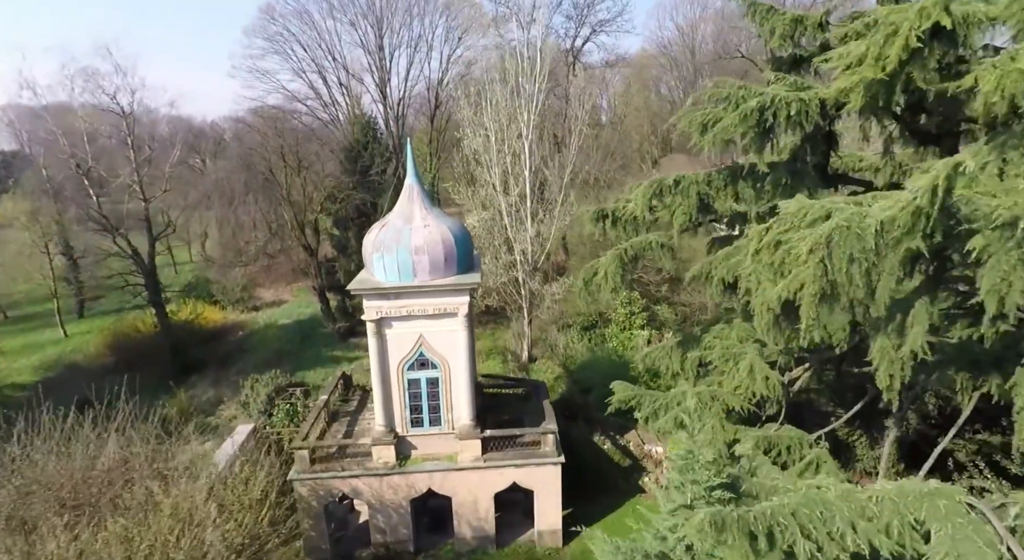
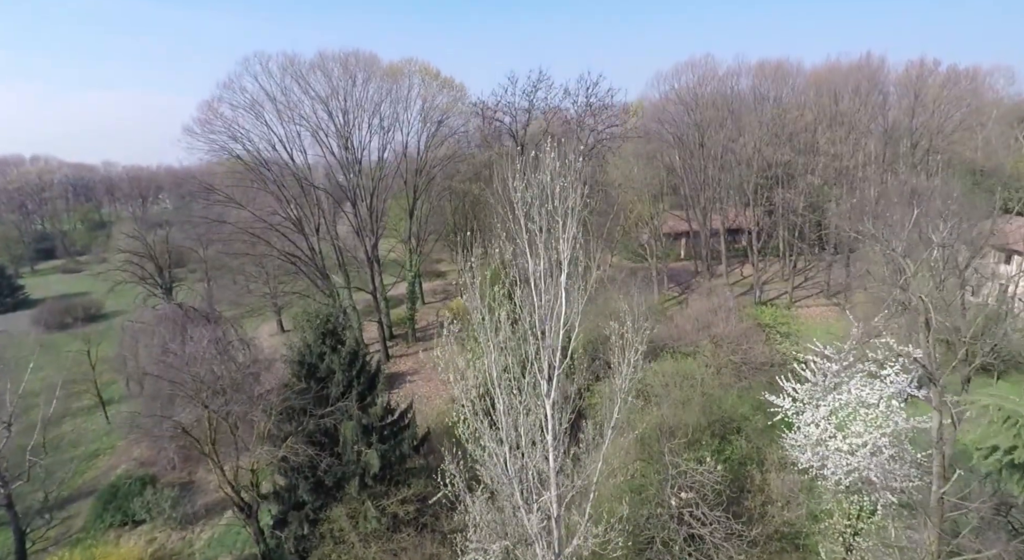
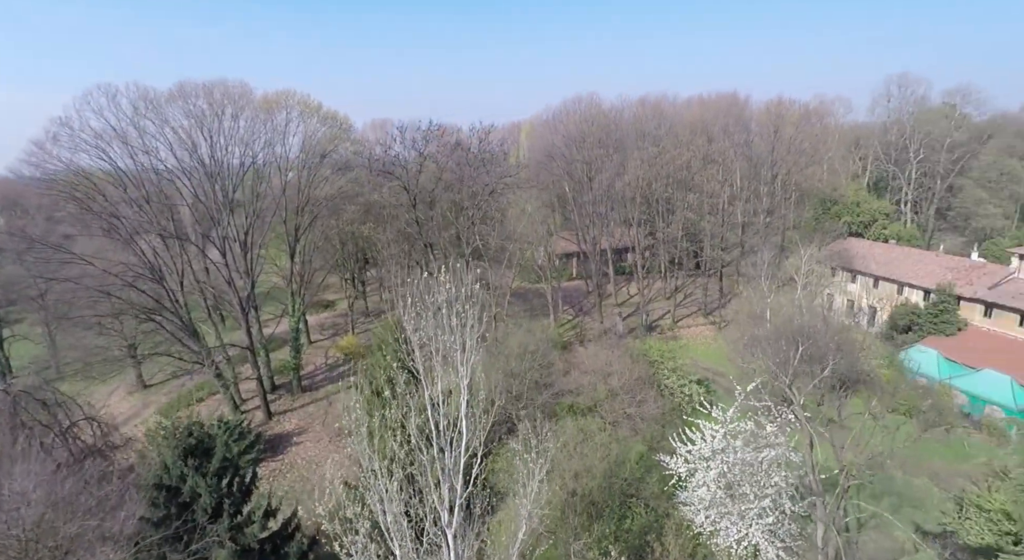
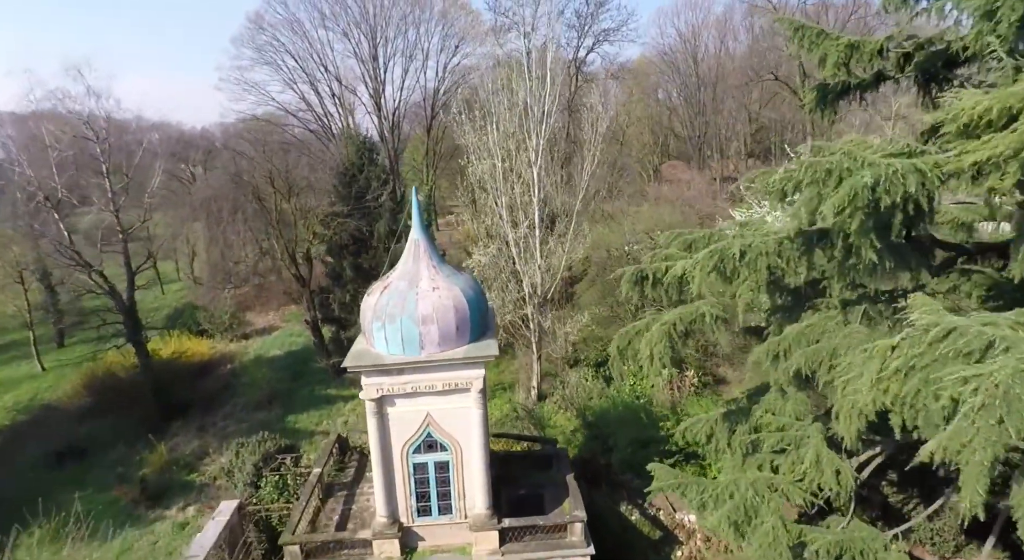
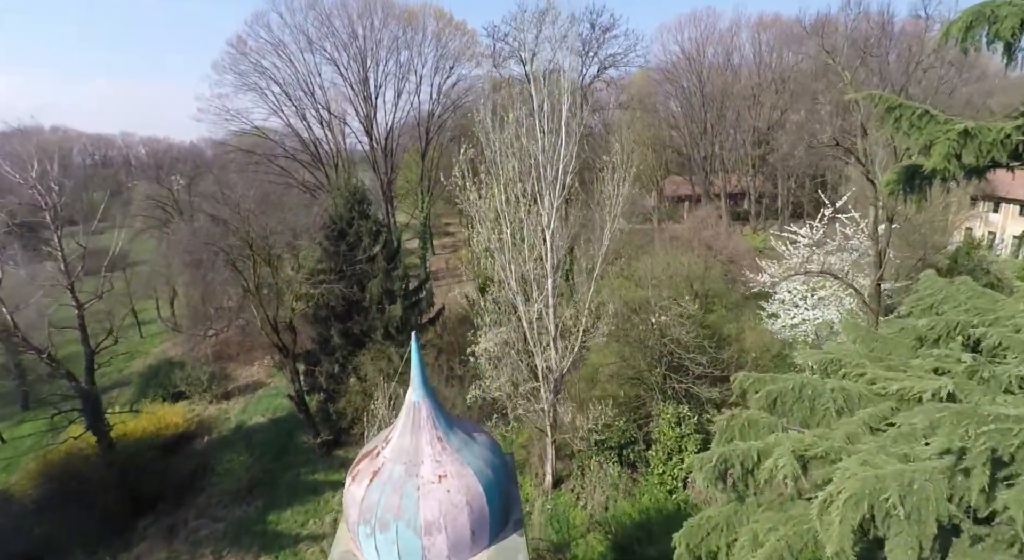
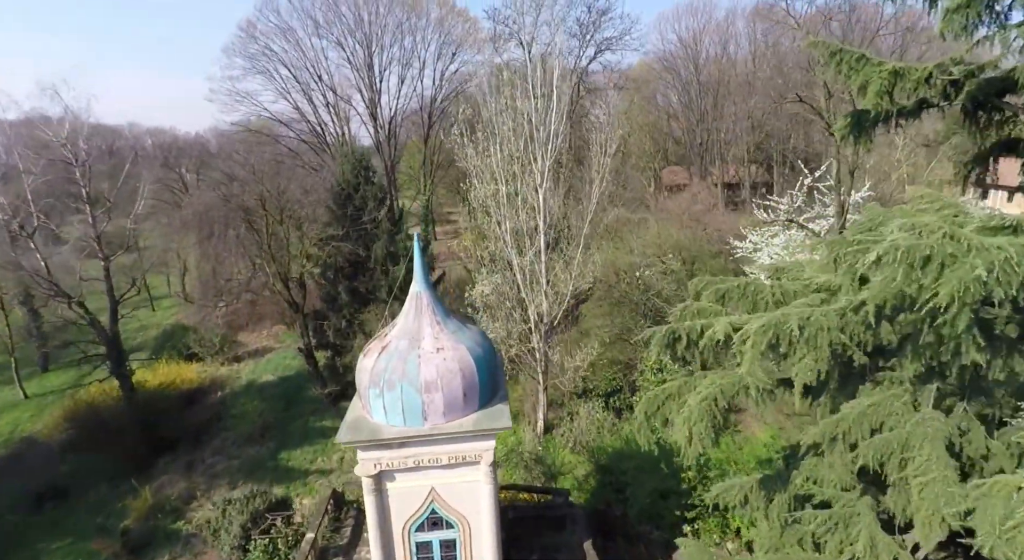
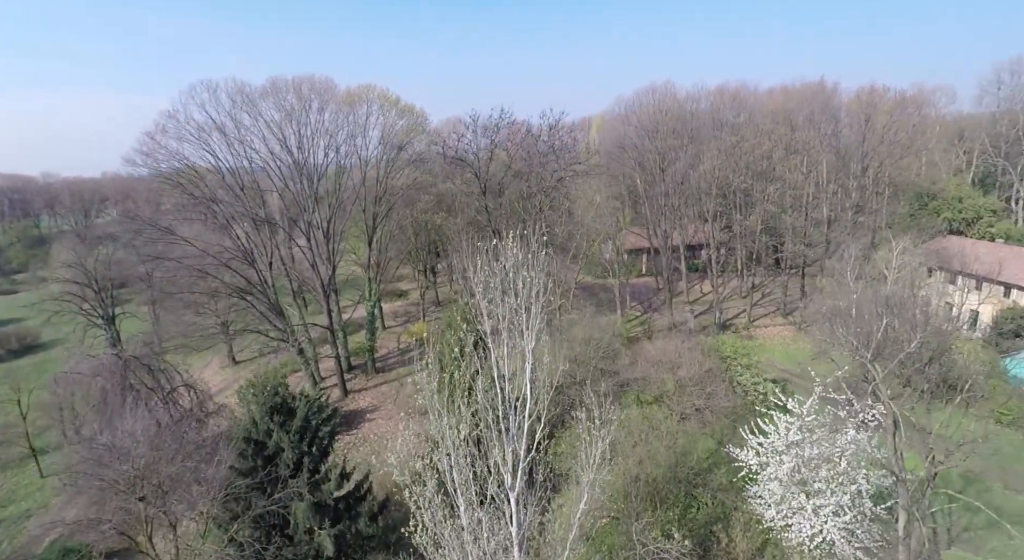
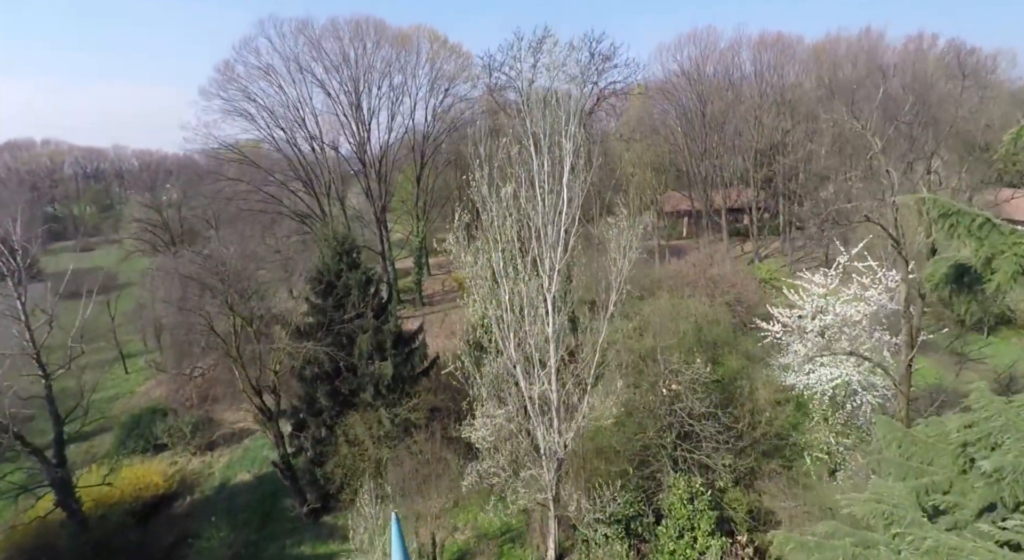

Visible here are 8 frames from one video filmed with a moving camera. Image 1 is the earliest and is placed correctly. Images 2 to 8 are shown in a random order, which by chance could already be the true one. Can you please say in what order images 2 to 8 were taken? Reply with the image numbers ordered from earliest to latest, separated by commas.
4, 6, 5, 8, 2, 7, 3
